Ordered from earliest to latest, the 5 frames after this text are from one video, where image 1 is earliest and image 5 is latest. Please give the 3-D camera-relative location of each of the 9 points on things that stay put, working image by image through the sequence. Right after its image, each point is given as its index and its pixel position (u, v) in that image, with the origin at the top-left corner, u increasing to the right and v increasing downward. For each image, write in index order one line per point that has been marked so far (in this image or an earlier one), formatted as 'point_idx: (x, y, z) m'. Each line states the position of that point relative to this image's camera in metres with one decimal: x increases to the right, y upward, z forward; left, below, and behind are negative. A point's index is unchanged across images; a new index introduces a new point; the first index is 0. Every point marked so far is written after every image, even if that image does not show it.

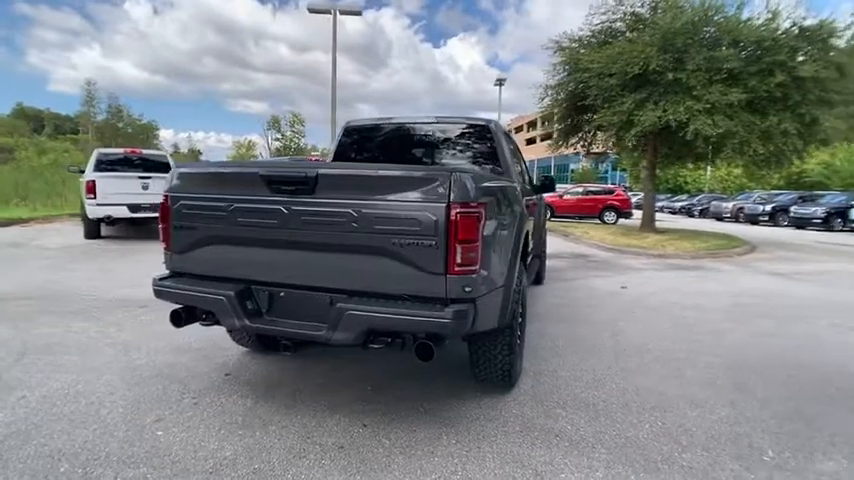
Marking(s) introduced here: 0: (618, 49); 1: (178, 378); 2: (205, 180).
0: (+6.9, +6.9, +15.9) m
1: (-2.3, -1.3, +4.0) m
2: (-1.6, +0.4, +3.2) m
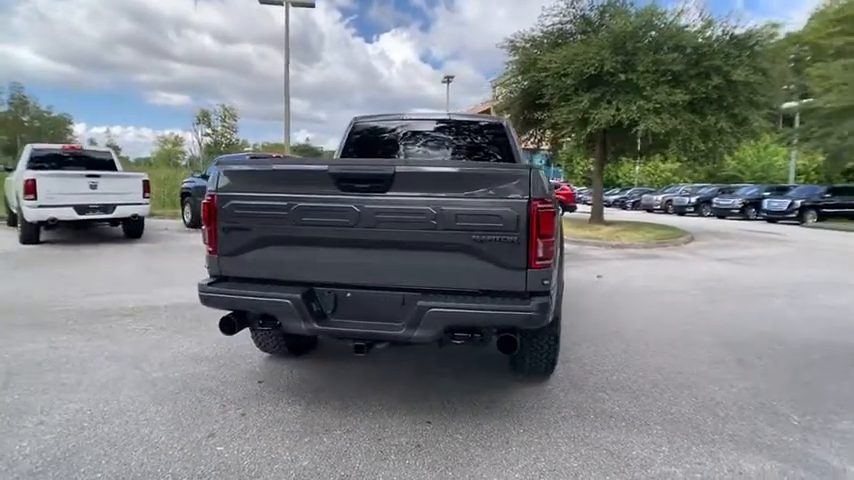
0: (+5.5, +7.2, +16.6) m
1: (-1.9, -1.3, +3.8) m
2: (-1.2, +0.4, +3.0) m
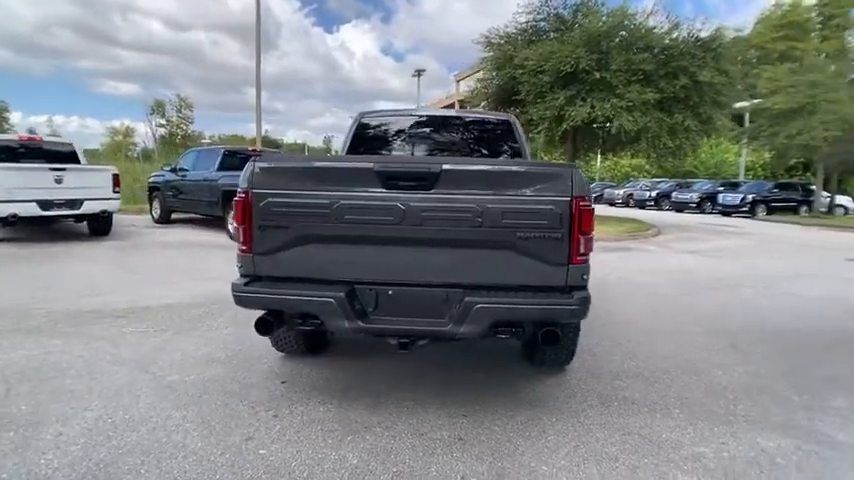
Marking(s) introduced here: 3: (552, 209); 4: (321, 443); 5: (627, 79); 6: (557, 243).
0: (+4.7, +7.4, +17.0) m
1: (-1.7, -1.3, +3.7) m
2: (-0.9, +0.4, +3.0) m
3: (+0.8, +0.2, +2.9) m
4: (-0.7, -1.4, +3.0) m
5: (+7.5, +6.1, +16.6) m
6: (+0.9, 0.0, +2.9) m
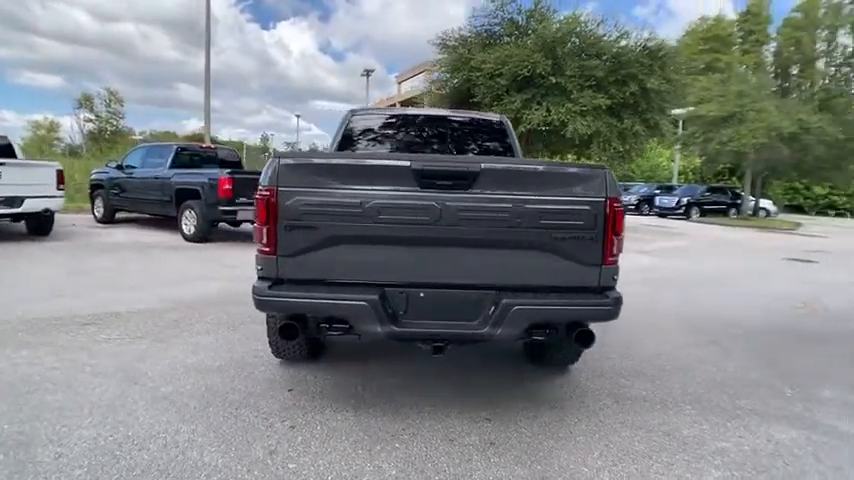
0: (+3.4, +7.4, +17.3) m
1: (-1.5, -1.3, +3.5) m
2: (-0.6, +0.4, +2.8) m
3: (+1.0, +0.2, +2.9) m
4: (-0.5, -1.4, +2.8) m
5: (+6.2, +6.1, +17.3) m
6: (+1.1, 0.0, +2.9) m
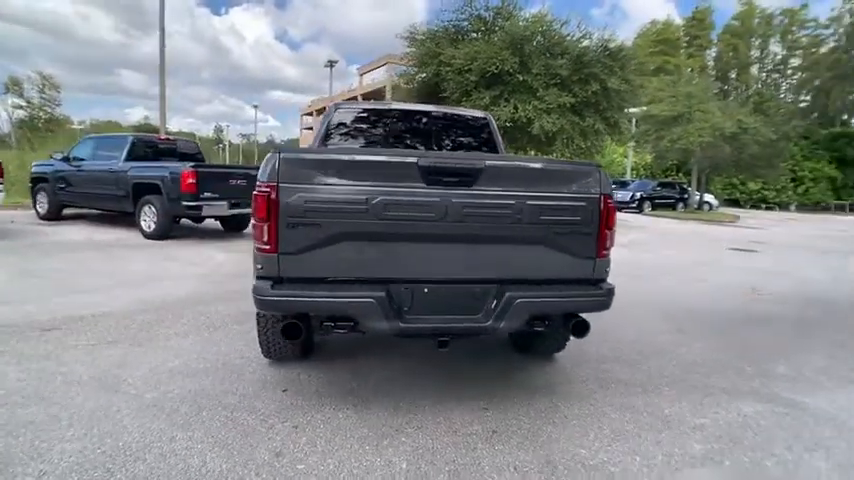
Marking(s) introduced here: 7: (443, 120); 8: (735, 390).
0: (+2.0, +7.7, +17.5) m
1: (-1.5, -1.3, +3.4) m
2: (-0.6, +0.5, +2.8) m
3: (+1.1, +0.2, +3.0) m
4: (-0.4, -1.4, +2.9) m
5: (+4.9, +6.4, +17.8) m
6: (+1.1, 0.0, +3.0) m
7: (+0.3, +1.6, +5.8) m
8: (+2.7, -1.3, +3.9) m
